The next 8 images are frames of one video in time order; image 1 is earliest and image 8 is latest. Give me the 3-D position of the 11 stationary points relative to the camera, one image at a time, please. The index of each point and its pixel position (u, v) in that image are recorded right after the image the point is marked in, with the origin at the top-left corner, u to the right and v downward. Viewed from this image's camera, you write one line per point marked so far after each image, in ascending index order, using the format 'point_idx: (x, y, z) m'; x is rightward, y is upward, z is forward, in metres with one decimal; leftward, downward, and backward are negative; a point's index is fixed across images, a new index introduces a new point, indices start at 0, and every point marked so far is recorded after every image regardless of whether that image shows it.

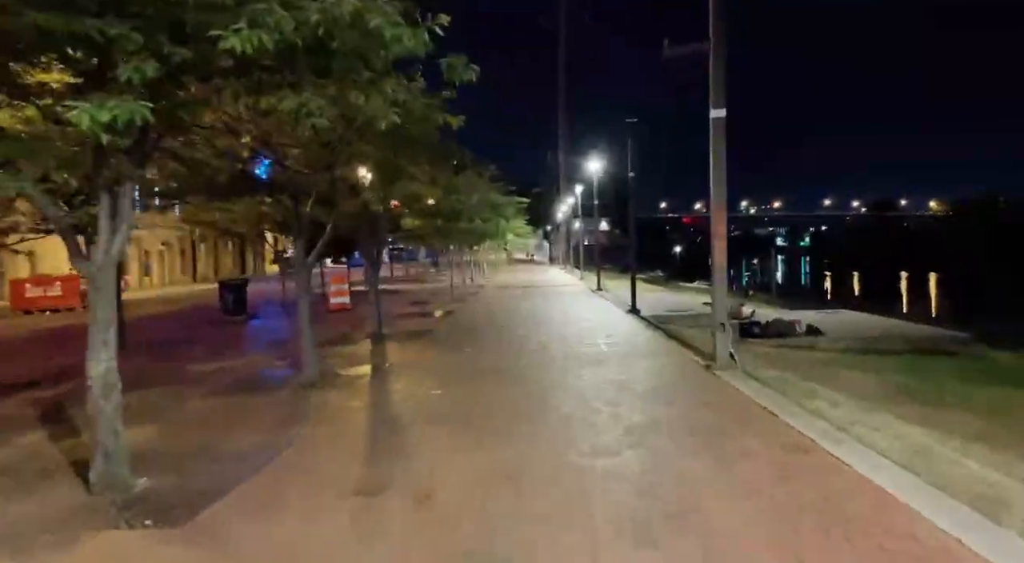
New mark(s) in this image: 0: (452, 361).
0: (-1.2, -1.6, +12.6) m
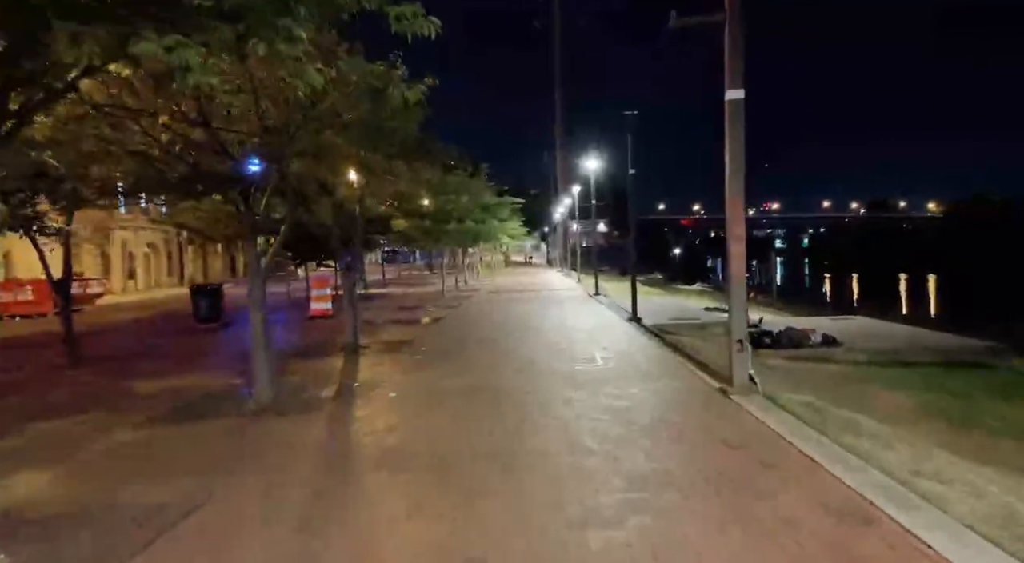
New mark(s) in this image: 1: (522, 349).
0: (-1.5, -1.8, +11.2) m
1: (+0.1, -1.5, +13.7) m
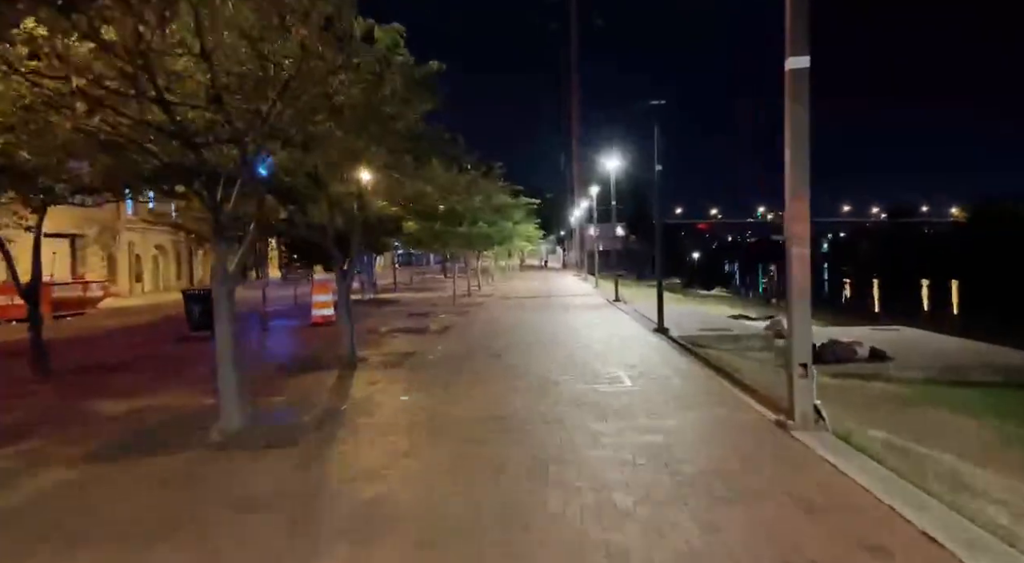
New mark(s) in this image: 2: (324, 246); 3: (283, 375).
0: (-1.3, -1.9, +9.7) m
1: (+0.4, -1.7, +12.2) m
2: (-4.2, +0.7, +13.6) m
3: (-4.5, -1.9, +12.1) m
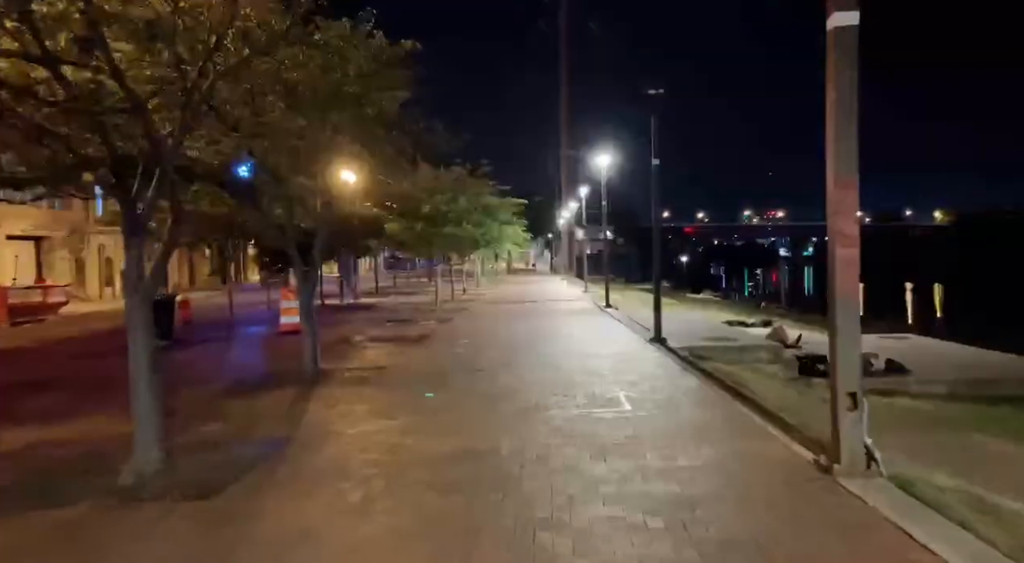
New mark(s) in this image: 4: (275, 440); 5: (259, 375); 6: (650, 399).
0: (-1.5, -2.0, +8.3) m
1: (+0.1, -1.8, +10.9) m
2: (-4.5, +0.6, +12.1) m
3: (-4.8, -2.0, +10.6) m
4: (-3.1, -2.0, +8.0) m
5: (-5.4, -2.0, +13.0) m
6: (+2.1, -1.8, +9.3) m
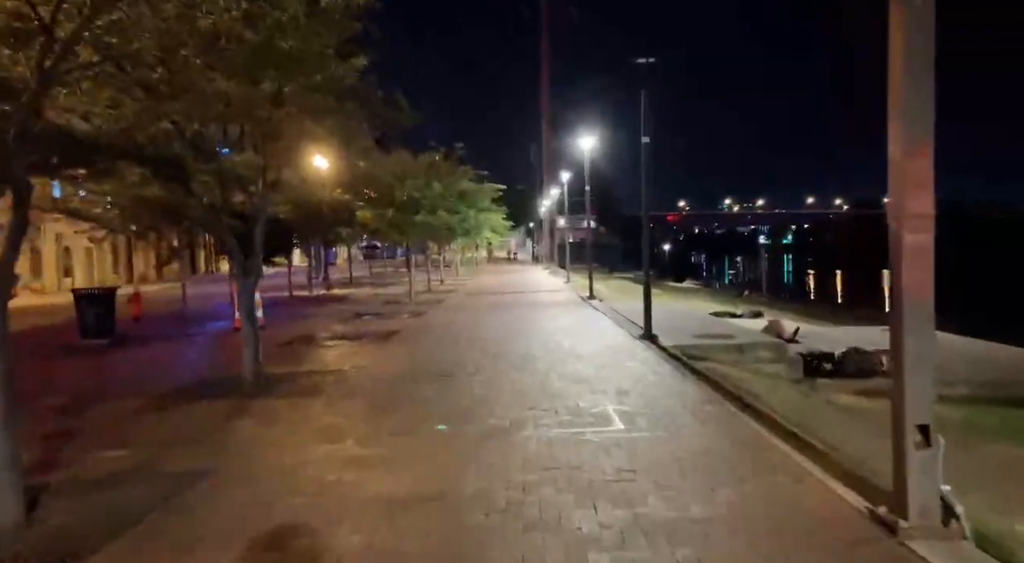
0: (-1.9, -1.9, +6.8) m
1: (-0.3, -1.7, +9.4) m
2: (-5.0, +0.7, +10.5) m
3: (-5.3, -1.9, +9.0) m
4: (-3.4, -2.0, +6.5) m
5: (-5.9, -1.9, +11.4) m
6: (+1.7, -1.7, +7.9) m
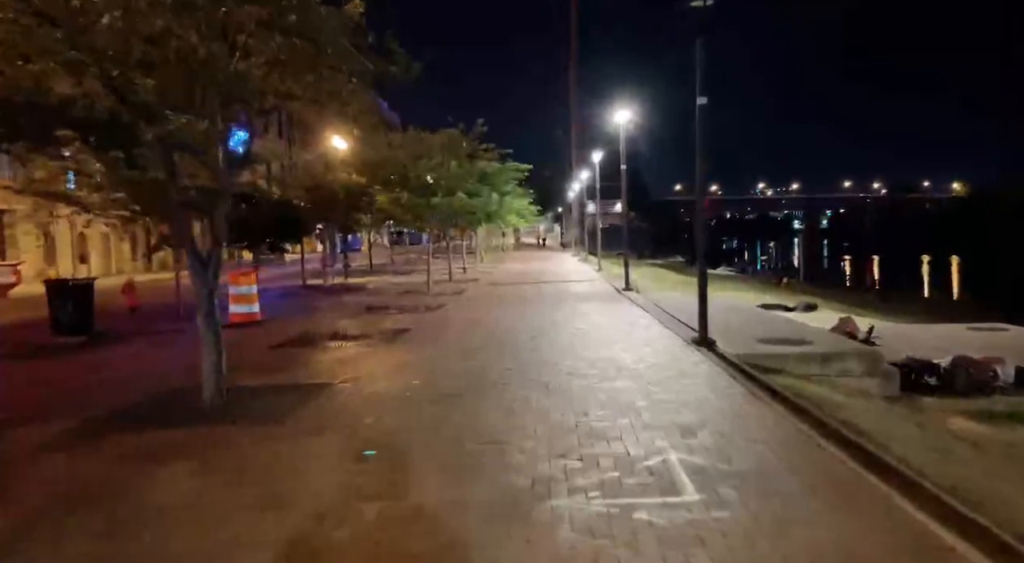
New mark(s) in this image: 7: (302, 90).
0: (-1.7, -1.9, +4.7) m
1: (0.0, -1.6, +7.3) m
2: (-4.7, +0.8, +8.5) m
3: (-5.0, -1.8, +7.1) m
4: (-3.2, -2.0, +4.5) m
5: (-5.5, -1.8, +9.5) m
6: (+1.9, -1.7, +5.7) m
7: (-3.1, +2.8, +9.0) m
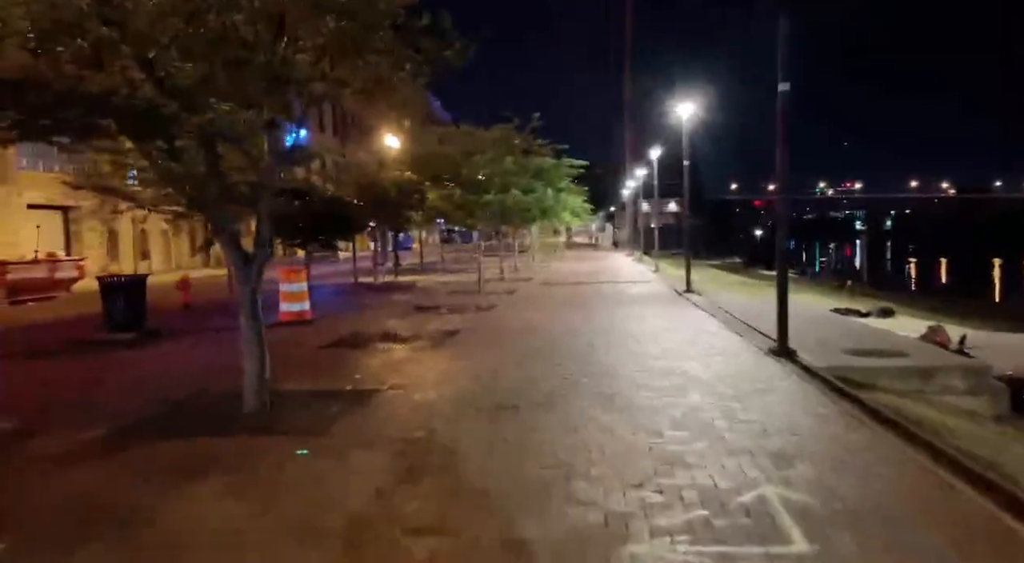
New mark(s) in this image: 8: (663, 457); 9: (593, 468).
0: (-1.2, -1.9, +4.1) m
1: (+0.6, -1.6, +6.5) m
2: (-3.8, +0.8, +8.1) m
3: (-4.3, -1.8, +6.8) m
4: (-2.8, -2.0, +4.0) m
5: (-4.7, -1.7, +9.2) m
6: (+2.5, -1.7, +4.8) m
7: (-2.2, +2.8, +8.5) m
8: (+1.5, -1.6, +5.8) m
9: (+0.7, -1.7, +5.6) m
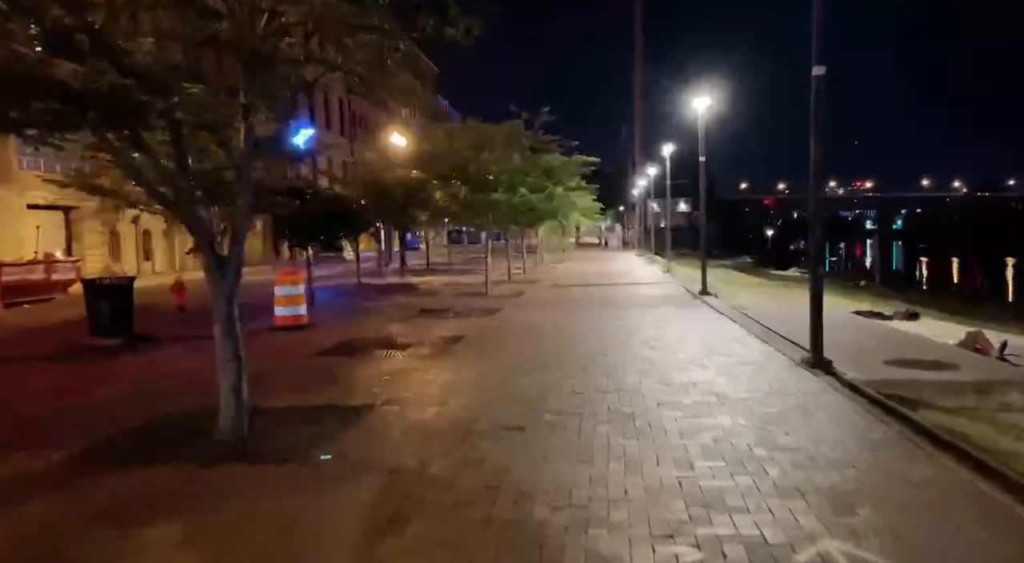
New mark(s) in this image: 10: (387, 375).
0: (-1.2, -2.0, +3.3) m
1: (+0.7, -1.7, +5.7) m
2: (-3.8, +0.8, +7.3) m
3: (-4.2, -1.9, +6.0) m
4: (-2.7, -2.0, +3.2) m
5: (-4.6, -1.8, +8.4) m
6: (+2.5, -1.8, +3.9) m
7: (-2.1, +2.8, +7.7) m
8: (+1.5, -1.7, +4.9) m
9: (+0.7, -1.7, +4.8) m
10: (-2.1, -1.5, +10.5) m
